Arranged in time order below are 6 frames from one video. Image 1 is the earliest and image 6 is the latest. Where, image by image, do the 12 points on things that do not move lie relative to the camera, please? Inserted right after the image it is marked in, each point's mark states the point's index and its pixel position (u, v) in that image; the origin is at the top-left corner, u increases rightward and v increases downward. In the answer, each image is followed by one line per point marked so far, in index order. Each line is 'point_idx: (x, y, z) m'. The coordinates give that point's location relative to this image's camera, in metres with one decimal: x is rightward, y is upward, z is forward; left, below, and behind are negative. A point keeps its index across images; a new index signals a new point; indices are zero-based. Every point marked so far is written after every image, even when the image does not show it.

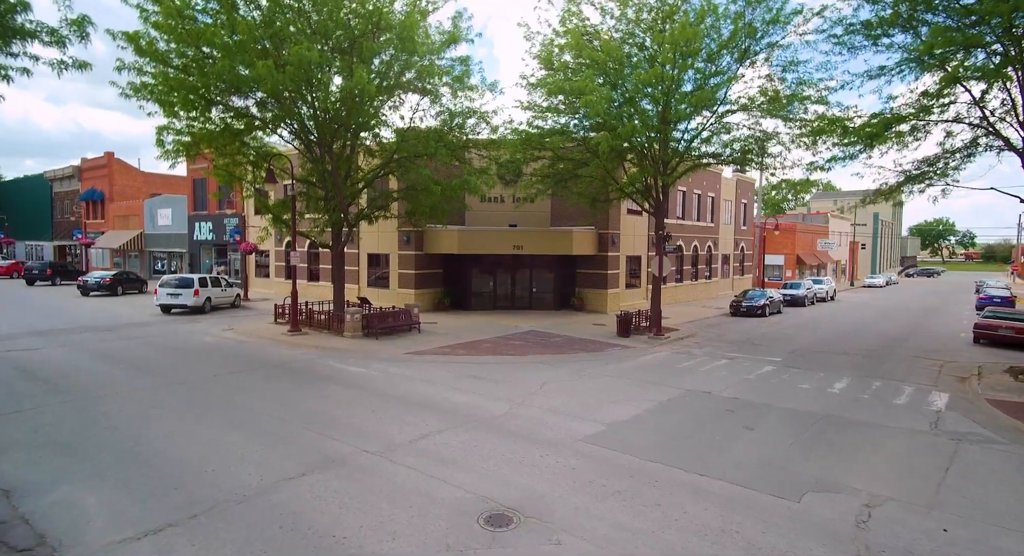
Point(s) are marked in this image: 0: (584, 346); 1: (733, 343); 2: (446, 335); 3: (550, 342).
0: (+2.2, -2.0, +17.1) m
1: (+7.1, -2.1, +18.3) m
2: (-2.2, -1.9, +18.6) m
3: (+1.2, -2.0, +17.6) m
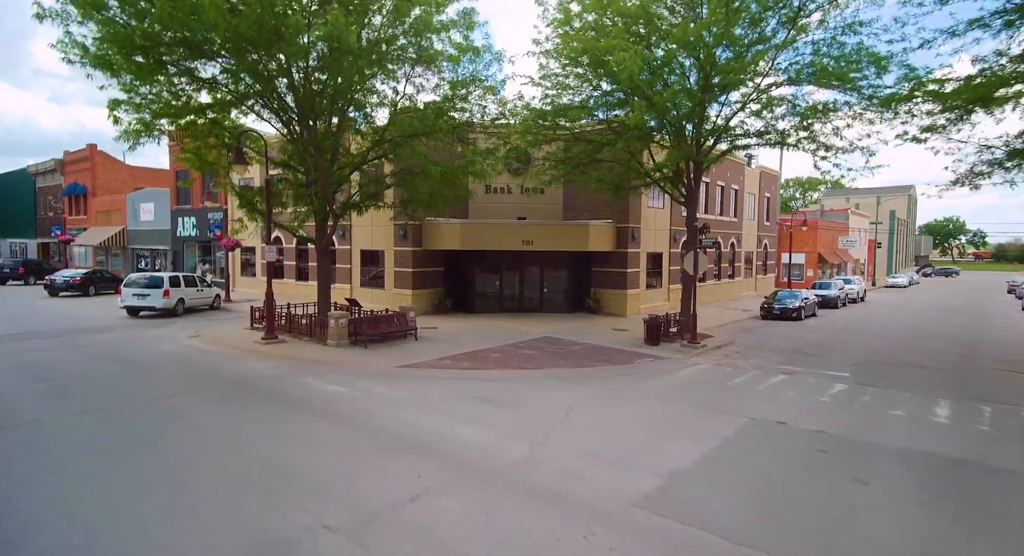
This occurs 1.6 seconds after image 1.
0: (+2.5, -2.0, +14.6) m
1: (+7.5, -2.1, +15.8) m
2: (-1.8, -1.8, +16.1) m
3: (+1.5, -2.0, +15.1) m
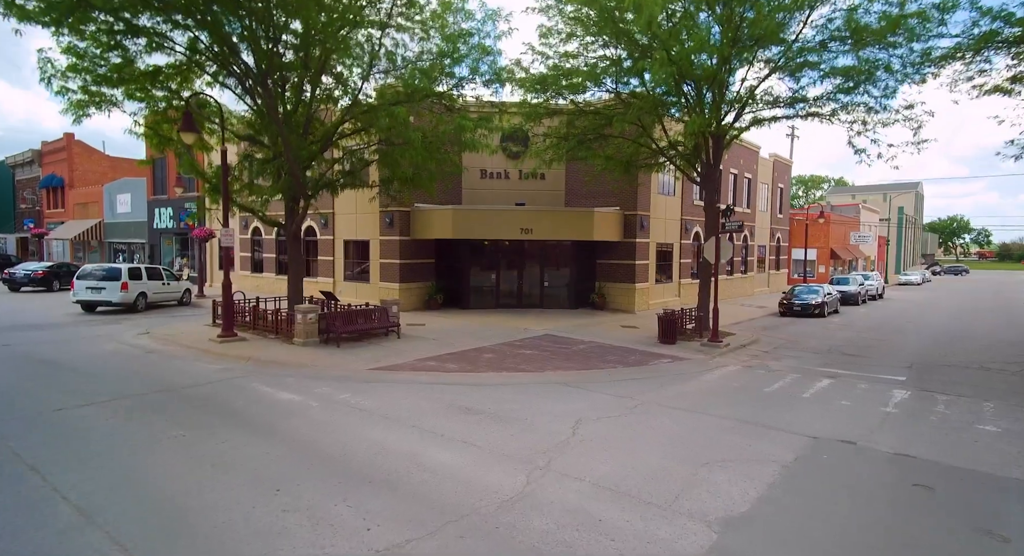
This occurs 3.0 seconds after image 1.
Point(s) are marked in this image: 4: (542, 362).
0: (+2.4, -1.7, +12.6) m
1: (+7.4, -1.8, +13.8) m
2: (-1.9, -1.6, +14.1) m
3: (+1.4, -1.7, +13.1) m
4: (+0.6, -1.8, +11.9) m
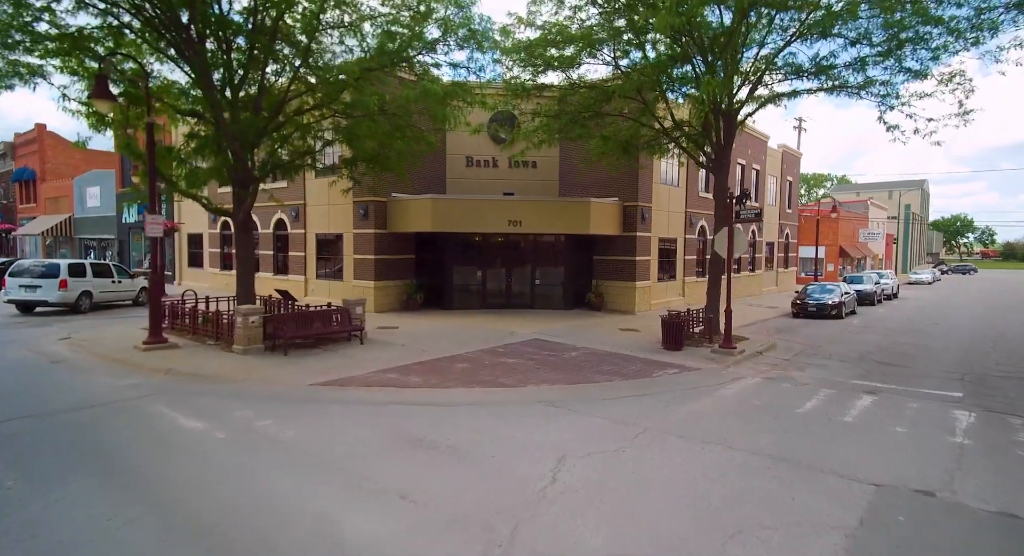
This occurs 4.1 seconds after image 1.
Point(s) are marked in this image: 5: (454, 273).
0: (+2.0, -1.7, +10.7) m
1: (+7.0, -1.7, +11.9) m
2: (-2.3, -1.5, +12.2) m
3: (+1.0, -1.6, +11.2) m
4: (+0.2, -1.7, +10.0) m
5: (-1.9, +0.2, +19.0) m
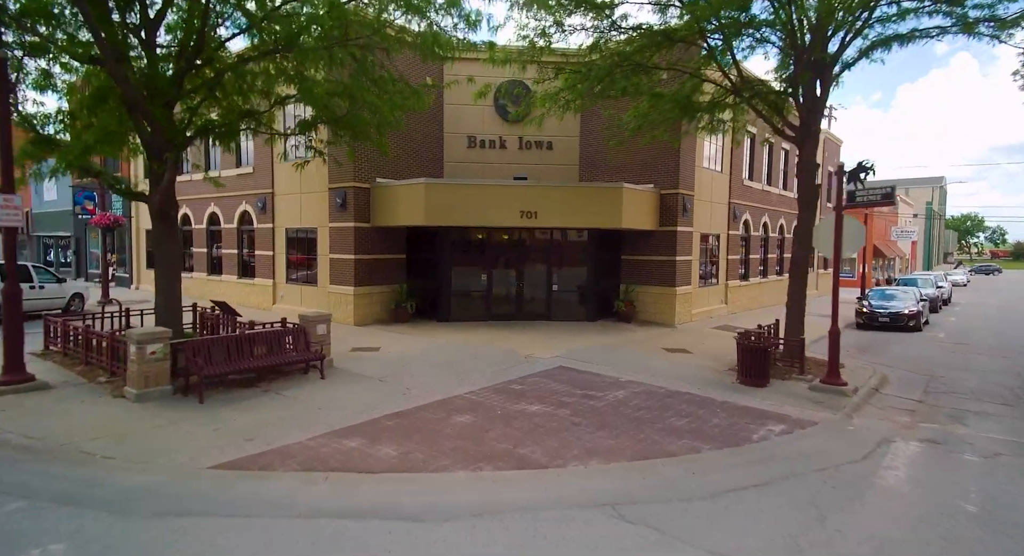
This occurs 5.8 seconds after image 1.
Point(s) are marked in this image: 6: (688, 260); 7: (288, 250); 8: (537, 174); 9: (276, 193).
0: (+2.4, -1.8, +7.2) m
1: (+7.3, -1.9, +8.4) m
2: (-2.0, -1.6, +8.7) m
3: (+1.3, -1.7, +7.7) m
4: (+0.5, -1.8, +6.6) m
5: (-1.6, 0.0, +15.5) m
6: (+4.9, +0.5, +15.9) m
7: (-6.5, +0.8, +16.5) m
8: (+0.7, +2.9, +16.2) m
9: (-6.9, +2.5, +16.6) m
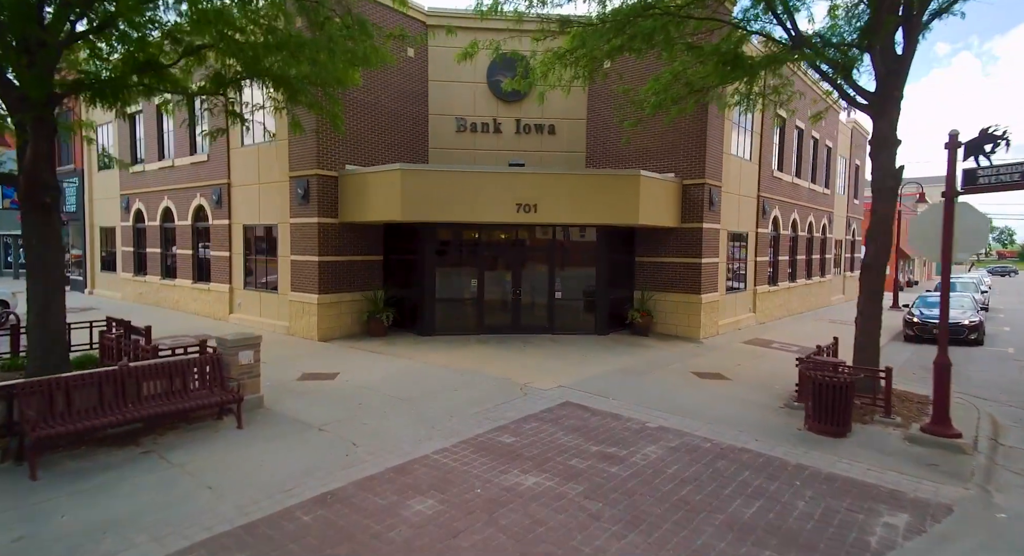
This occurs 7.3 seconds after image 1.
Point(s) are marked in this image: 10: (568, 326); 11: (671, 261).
0: (+2.2, -1.9, +4.8) m
1: (+7.2, -2.0, +6.0) m
2: (-2.1, -1.7, +6.3) m
3: (+1.2, -1.9, +5.3) m
4: (+0.4, -1.9, +4.2) m
5: (-1.7, -0.1, +13.1) m
6: (+4.8, +0.4, +13.5) m
7: (-6.6, +0.7, +14.1) m
8: (+0.6, +2.8, +13.8) m
9: (-7.0, +2.3, +14.3) m
10: (+1.3, -1.1, +13.6) m
11: (+3.7, +0.4, +13.4) m
